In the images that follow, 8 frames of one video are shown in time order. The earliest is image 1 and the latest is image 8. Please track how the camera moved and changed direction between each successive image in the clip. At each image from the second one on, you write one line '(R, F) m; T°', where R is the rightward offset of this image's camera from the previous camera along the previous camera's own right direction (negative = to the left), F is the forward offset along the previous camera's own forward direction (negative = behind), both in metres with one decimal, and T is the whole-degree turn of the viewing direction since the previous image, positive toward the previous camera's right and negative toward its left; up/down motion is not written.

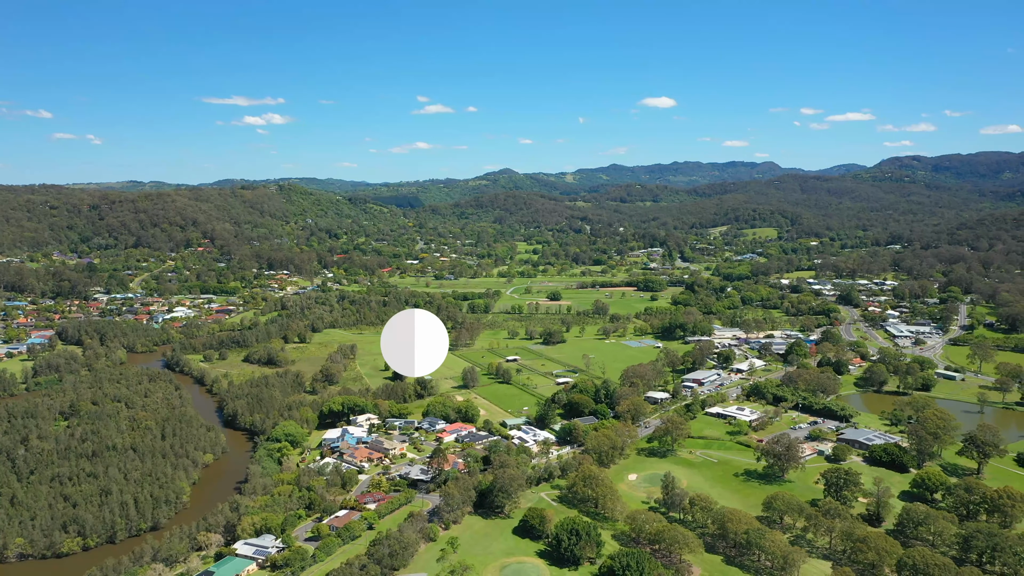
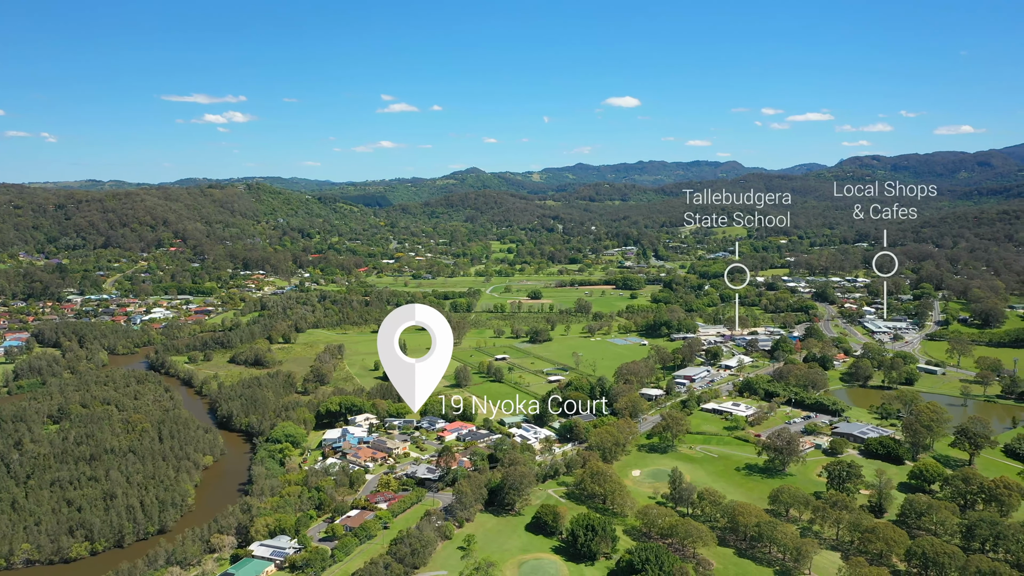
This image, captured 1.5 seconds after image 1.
(-1.6, -0.1) m; +2°
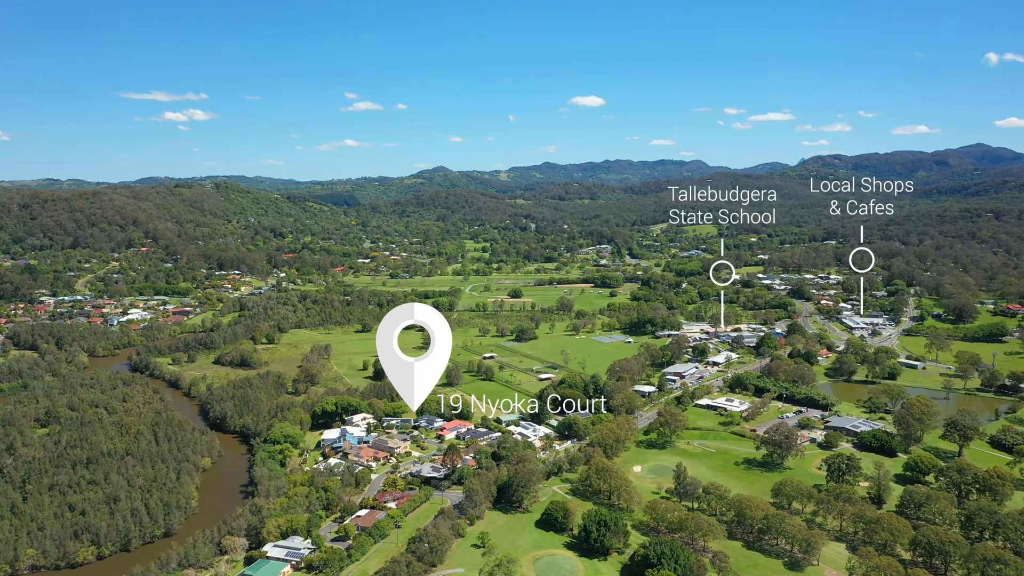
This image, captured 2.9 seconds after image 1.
(-1.5, -0.1) m; +2°
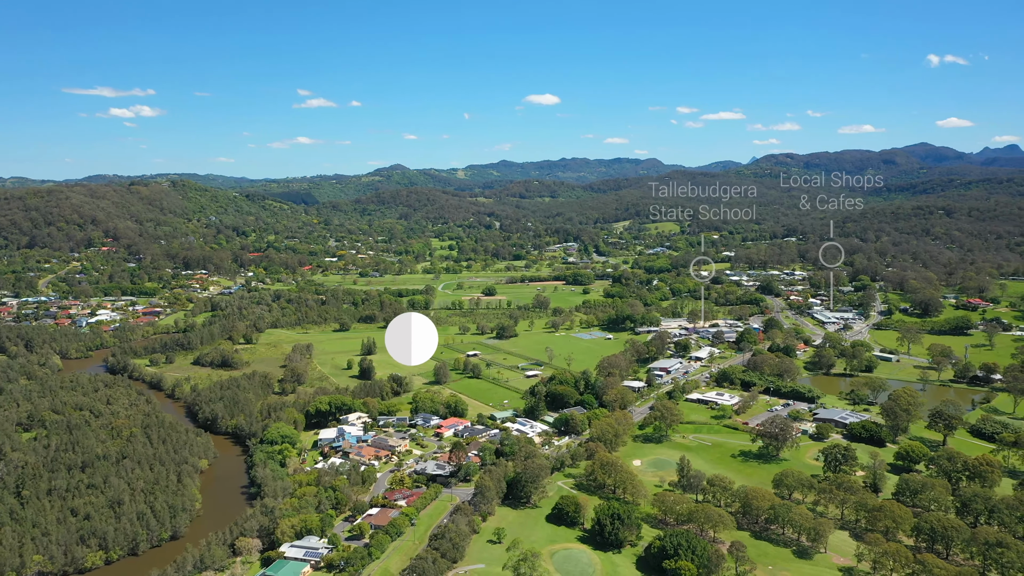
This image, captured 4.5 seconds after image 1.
(-1.9, -0.1) m; +3°
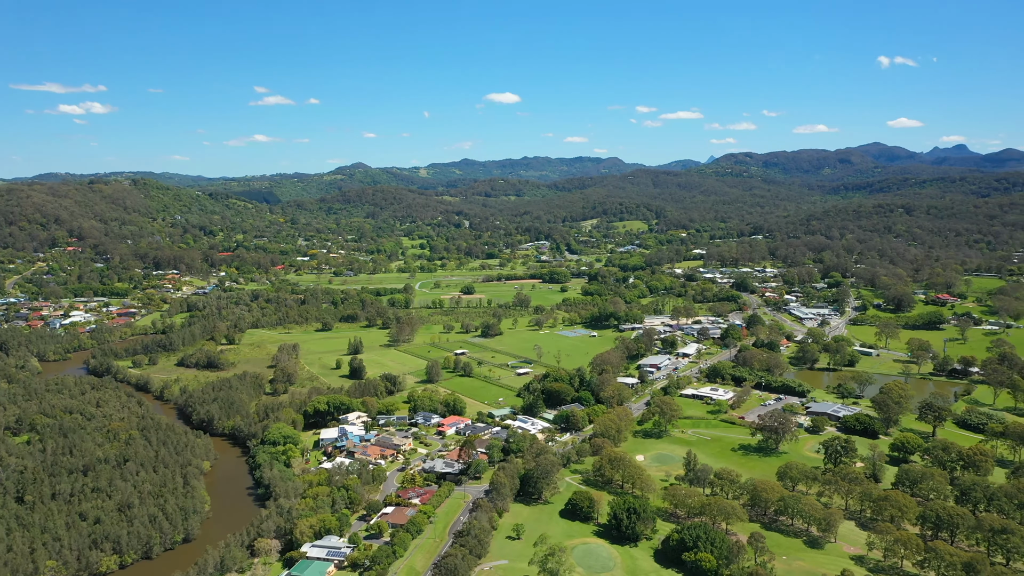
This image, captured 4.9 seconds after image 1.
(-1.9, -0.1) m; +3°
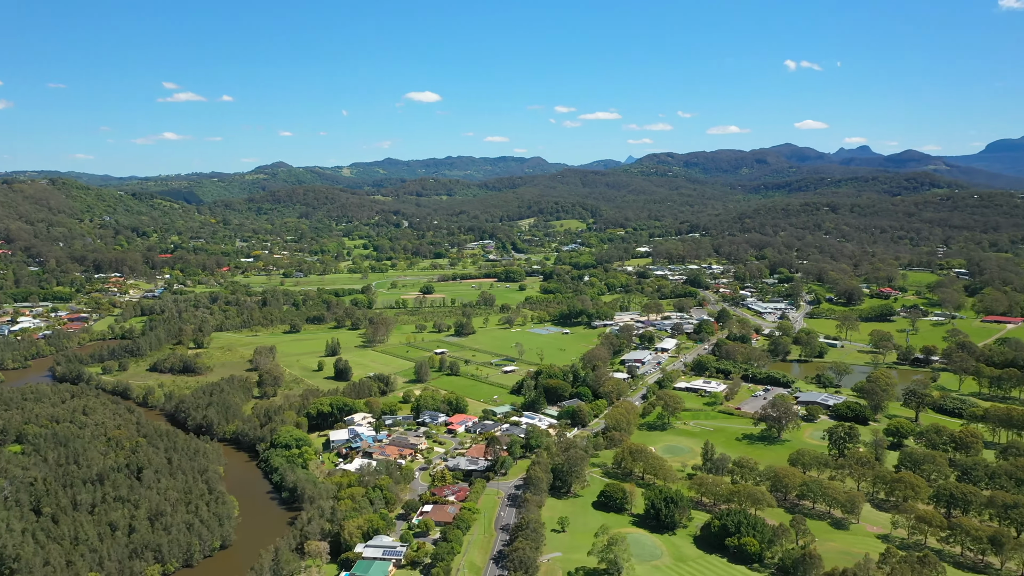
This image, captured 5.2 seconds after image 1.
(-4.0, -0.2) m; +5°
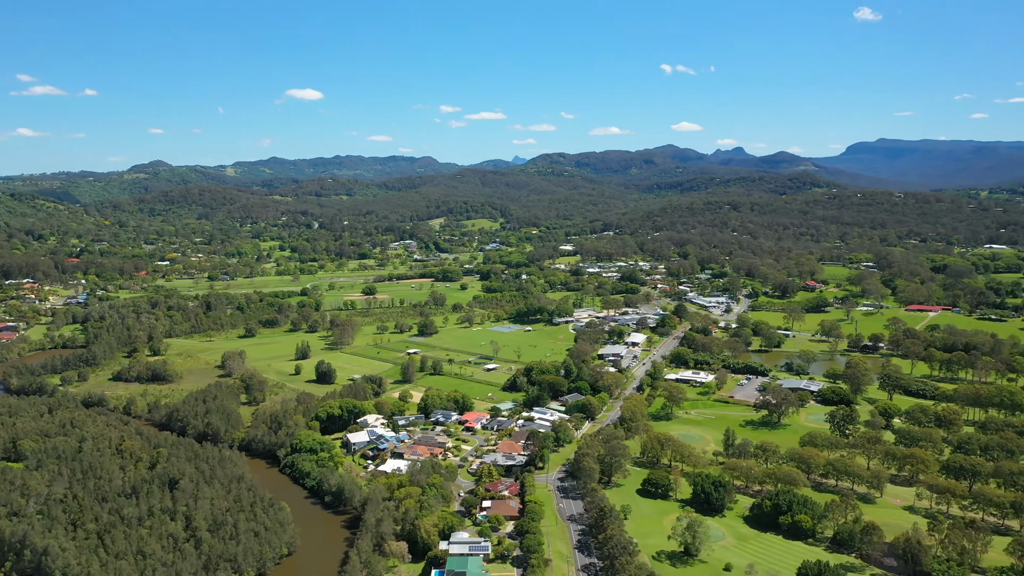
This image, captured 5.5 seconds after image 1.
(-5.9, -0.2) m; +7°
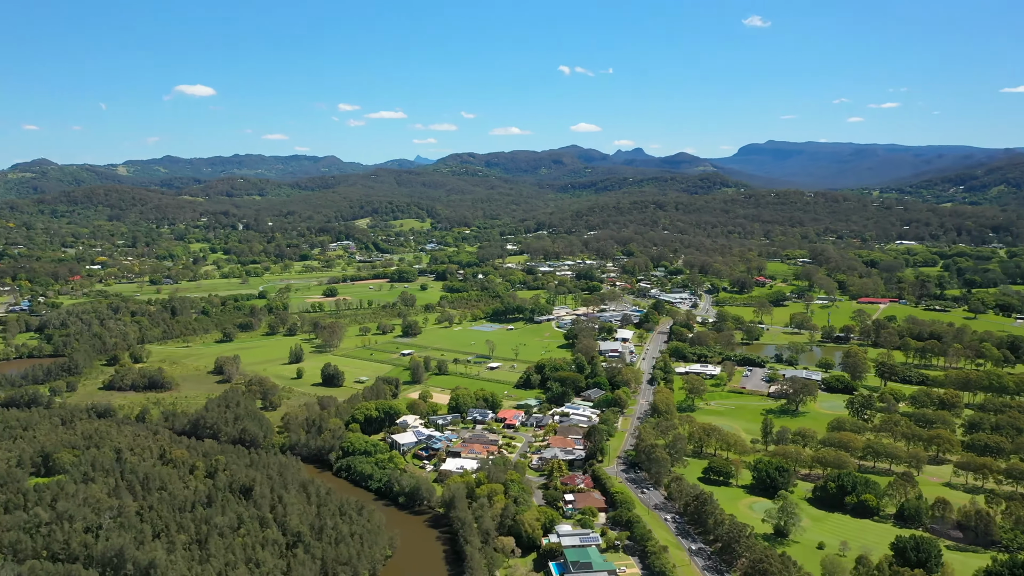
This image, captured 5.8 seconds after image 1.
(-6.4, -0.3) m; +6°
